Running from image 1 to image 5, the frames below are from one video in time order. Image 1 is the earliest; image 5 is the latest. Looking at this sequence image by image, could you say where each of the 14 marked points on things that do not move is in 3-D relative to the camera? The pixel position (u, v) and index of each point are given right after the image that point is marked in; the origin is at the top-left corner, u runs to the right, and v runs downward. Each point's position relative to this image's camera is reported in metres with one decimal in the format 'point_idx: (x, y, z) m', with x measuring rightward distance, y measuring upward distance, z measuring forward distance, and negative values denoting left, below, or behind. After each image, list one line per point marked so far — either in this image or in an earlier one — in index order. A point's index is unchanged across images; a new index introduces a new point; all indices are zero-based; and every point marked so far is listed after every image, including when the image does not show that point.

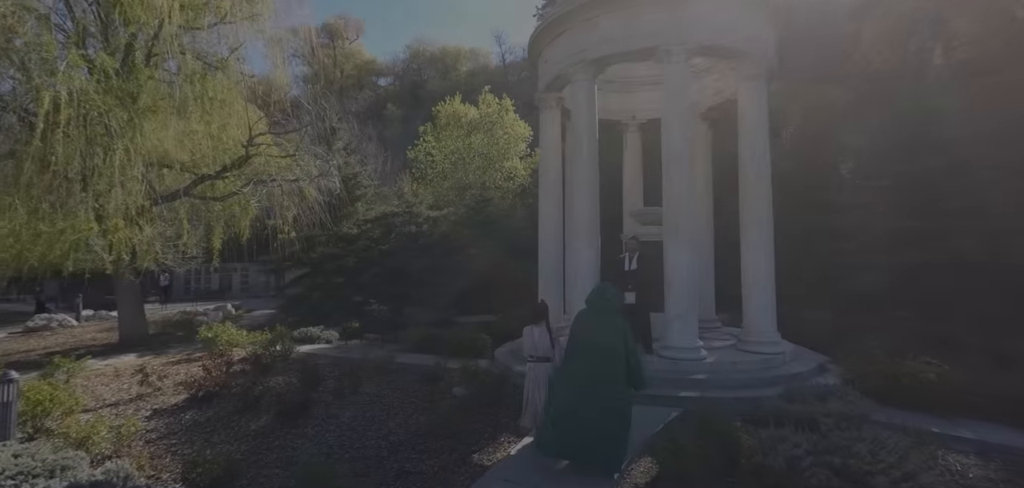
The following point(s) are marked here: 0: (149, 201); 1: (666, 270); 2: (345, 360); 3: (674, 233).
0: (-8.1, +1.0, +10.8) m
1: (+2.4, -0.4, +7.6) m
2: (-3.2, -2.3, +9.3) m
3: (+2.5, +0.2, +7.5) m
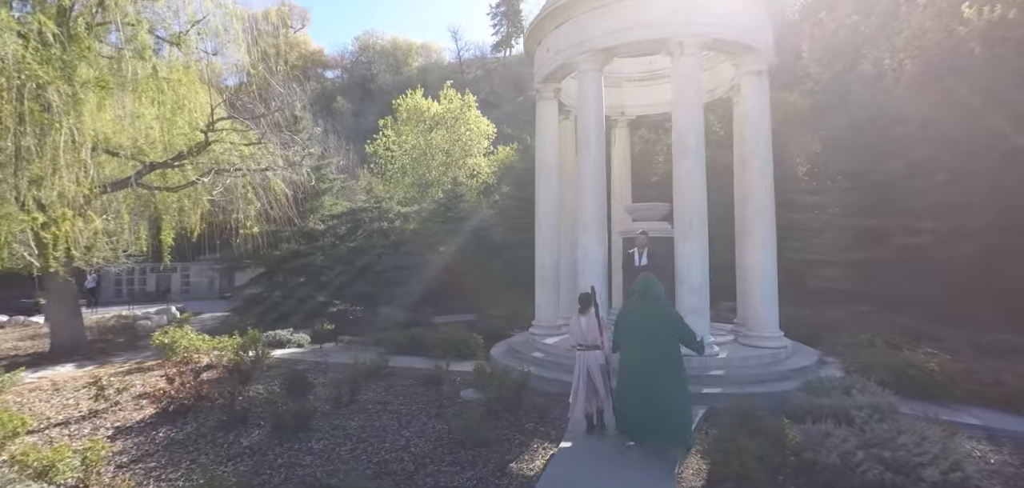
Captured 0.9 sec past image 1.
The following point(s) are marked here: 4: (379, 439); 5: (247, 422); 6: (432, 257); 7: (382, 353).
0: (-8.3, +1.1, +9.6) m
1: (+2.6, -0.3, +7.4) m
2: (-3.2, -2.2, +8.5) m
3: (+2.7, +0.3, +7.4) m
4: (-1.5, -2.2, +5.5) m
5: (-3.3, -2.2, +6.0) m
6: (-3.0, -0.5, +17.8) m
7: (-2.5, -2.2, +9.4) m
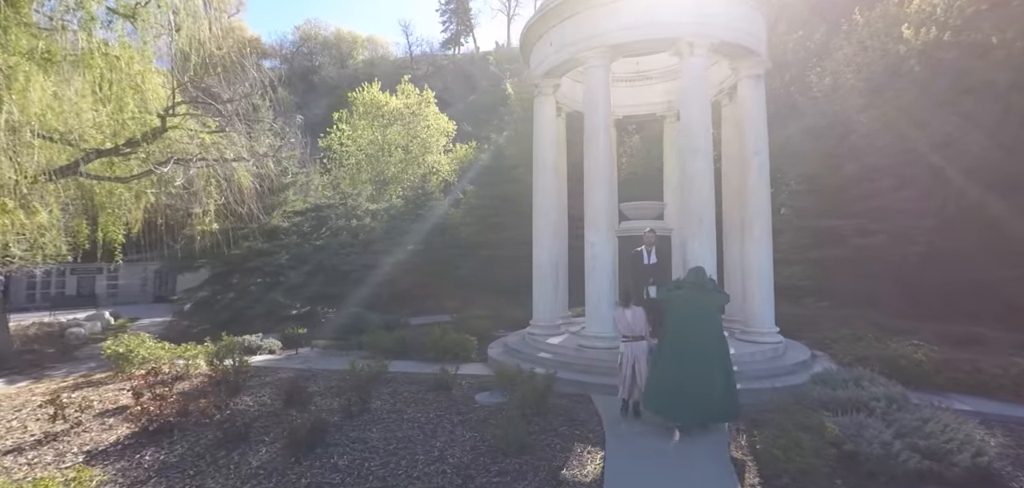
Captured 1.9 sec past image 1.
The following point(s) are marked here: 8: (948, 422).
0: (-8.3, +1.1, +8.3) m
1: (+2.7, -0.3, +7.5) m
2: (-3.2, -2.1, +7.9) m
3: (+2.9, +0.3, +7.5) m
4: (-1.1, -2.2, +5.1) m
5: (-3.0, -2.2, +5.4) m
6: (-4.0, -0.5, +17.1) m
7: (-2.5, -2.1, +8.9) m
8: (+4.7, -1.9, +5.2) m
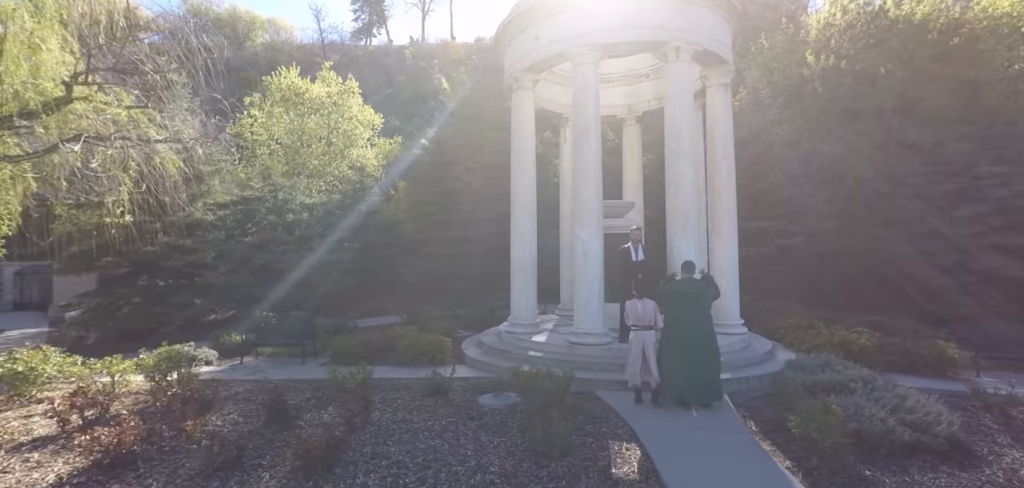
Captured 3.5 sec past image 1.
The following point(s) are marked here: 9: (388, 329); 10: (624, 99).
0: (-8.3, +1.2, +6.5) m
1: (+2.6, -0.3, +7.8) m
2: (-3.3, -2.1, +7.0) m
3: (+2.7, +0.4, +7.8) m
4: (-0.7, -2.1, +4.7) m
5: (-2.6, -2.1, +4.6) m
6: (-5.9, -0.4, +15.9) m
7: (-2.8, -2.0, +8.1) m
8: (+5.0, -1.9, +5.9) m
9: (-2.9, -1.9, +11.1) m
10: (+2.7, +3.4, +11.4) m
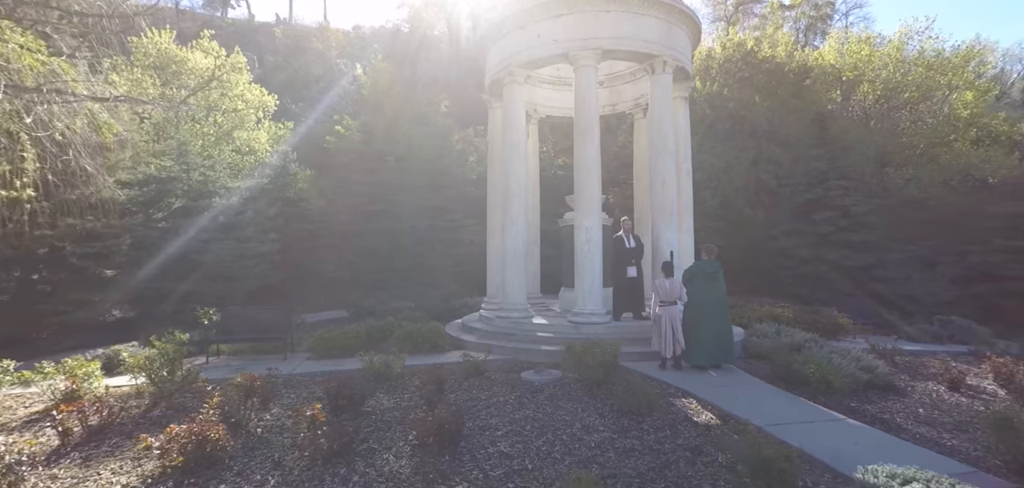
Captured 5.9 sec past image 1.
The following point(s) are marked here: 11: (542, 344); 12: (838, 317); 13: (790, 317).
0: (-7.4, +1.6, +4.5) m
1: (+2.7, -0.1, +8.8) m
2: (-2.8, -1.8, +6.5) m
3: (+2.8, +0.5, +8.9) m
4: (+0.4, -1.9, +4.9) m
5: (-1.4, -1.9, +4.3) m
6: (-7.7, -0.1, +14.3) m
7: (-2.6, -1.8, +7.6) m
8: (+5.5, -1.7, +7.7) m
9: (-3.5, -1.7, +10.5) m
10: (+1.8, +3.6, +12.4) m
11: (+0.5, -1.7, +7.9) m
12: (+7.1, -1.6, +10.4) m
13: (+5.9, -1.6, +10.3) m
